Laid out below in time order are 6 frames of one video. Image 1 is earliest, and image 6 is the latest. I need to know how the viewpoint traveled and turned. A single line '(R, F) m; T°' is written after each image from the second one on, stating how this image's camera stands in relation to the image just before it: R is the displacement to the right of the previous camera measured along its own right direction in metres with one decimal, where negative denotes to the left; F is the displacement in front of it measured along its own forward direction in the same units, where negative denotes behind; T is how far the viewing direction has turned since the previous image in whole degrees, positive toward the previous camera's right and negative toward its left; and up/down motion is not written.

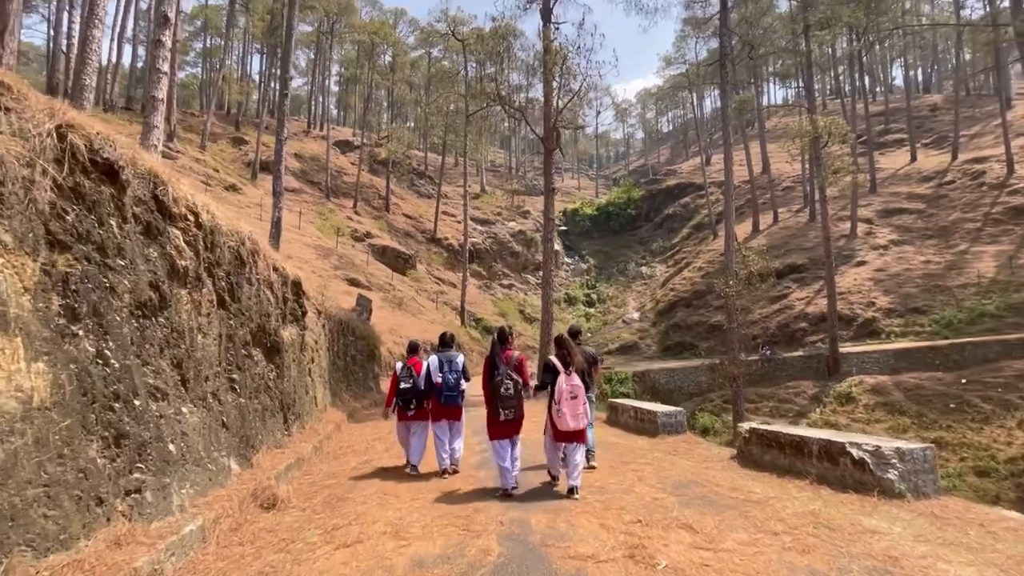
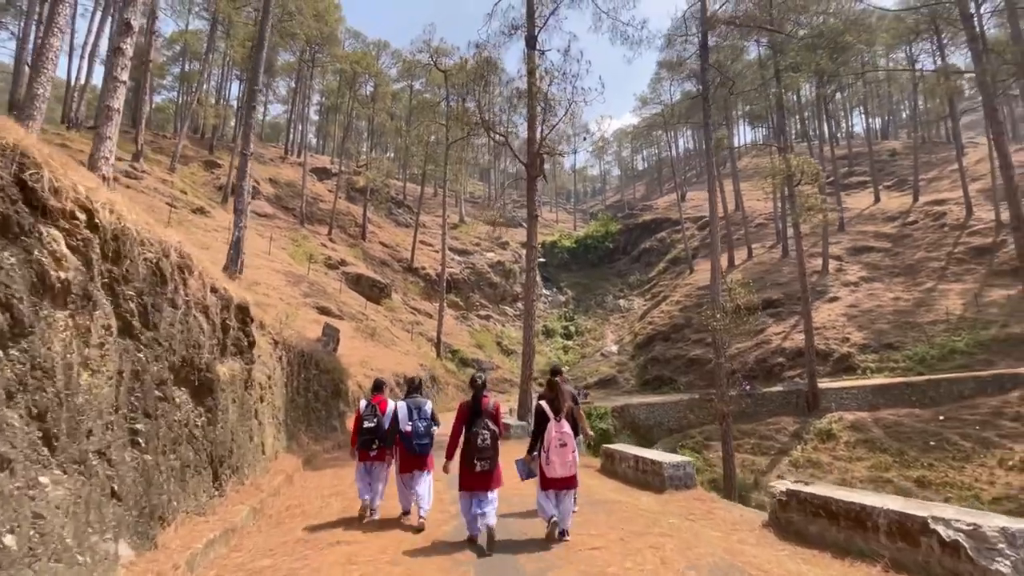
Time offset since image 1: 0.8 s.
(-0.1, +0.5) m; +2°
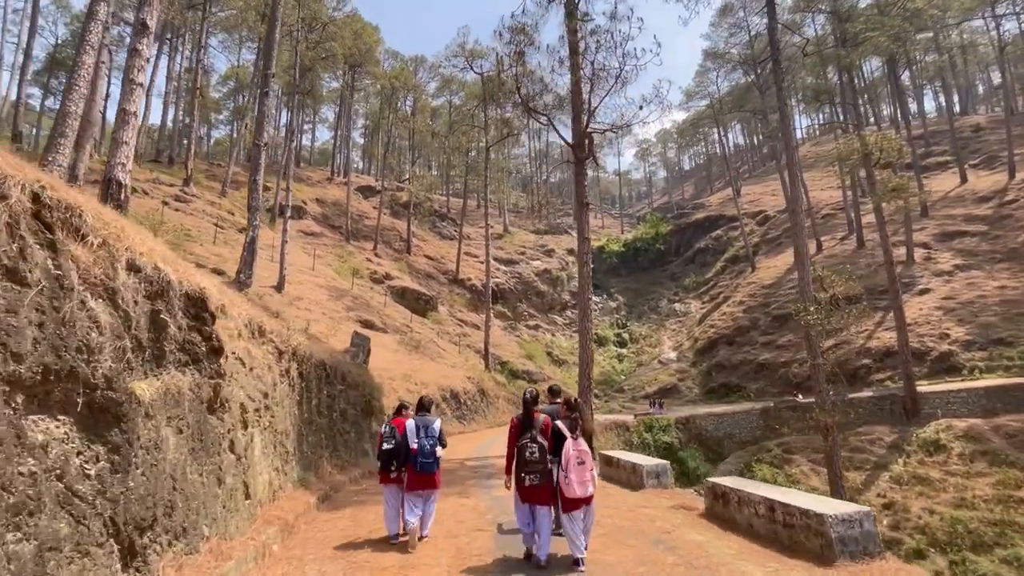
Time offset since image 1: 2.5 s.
(-0.1, +1.1) m; -5°
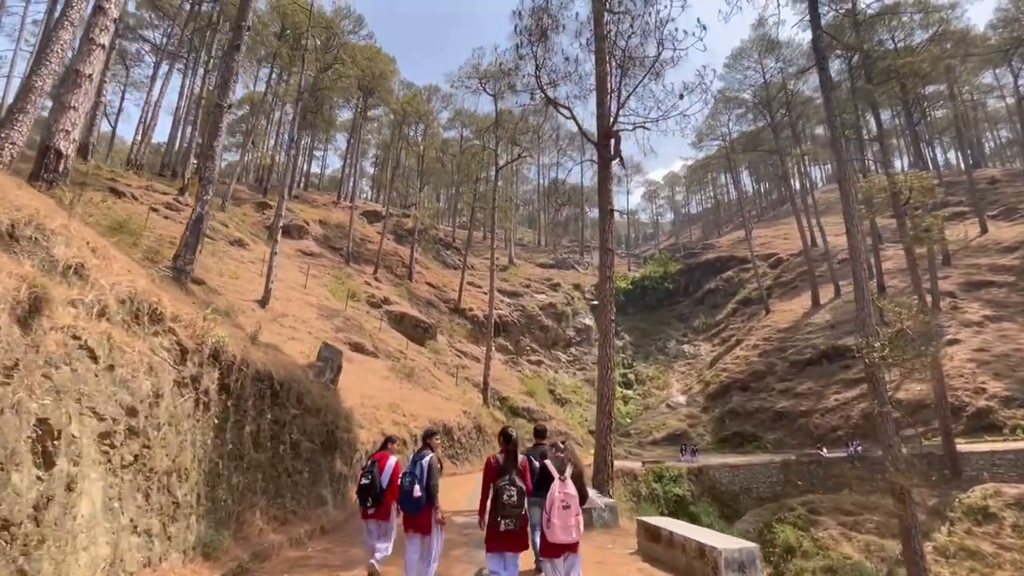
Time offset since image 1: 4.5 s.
(-0.1, +1.3) m; 0°
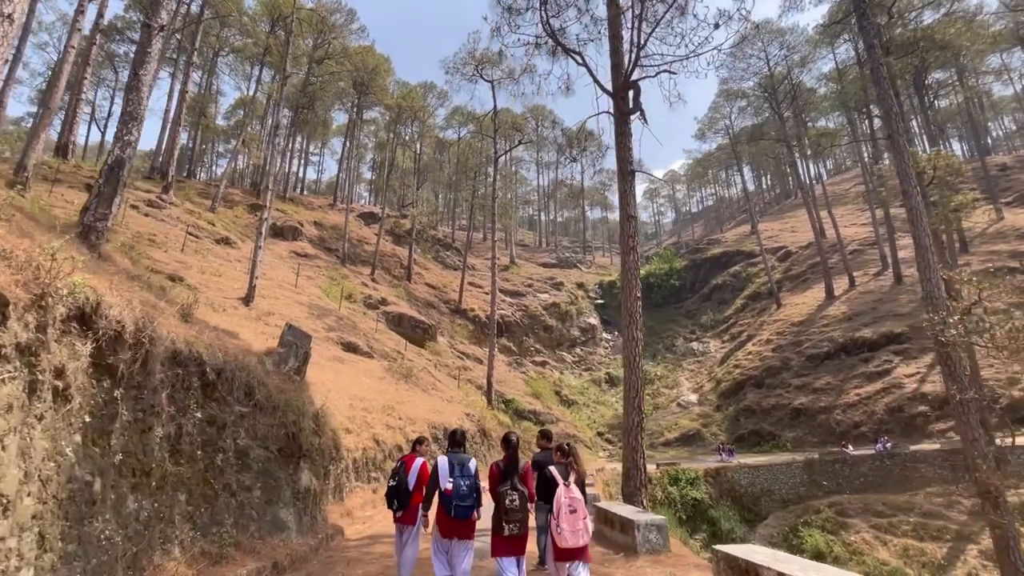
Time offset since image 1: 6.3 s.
(-0.1, +1.0) m; 0°
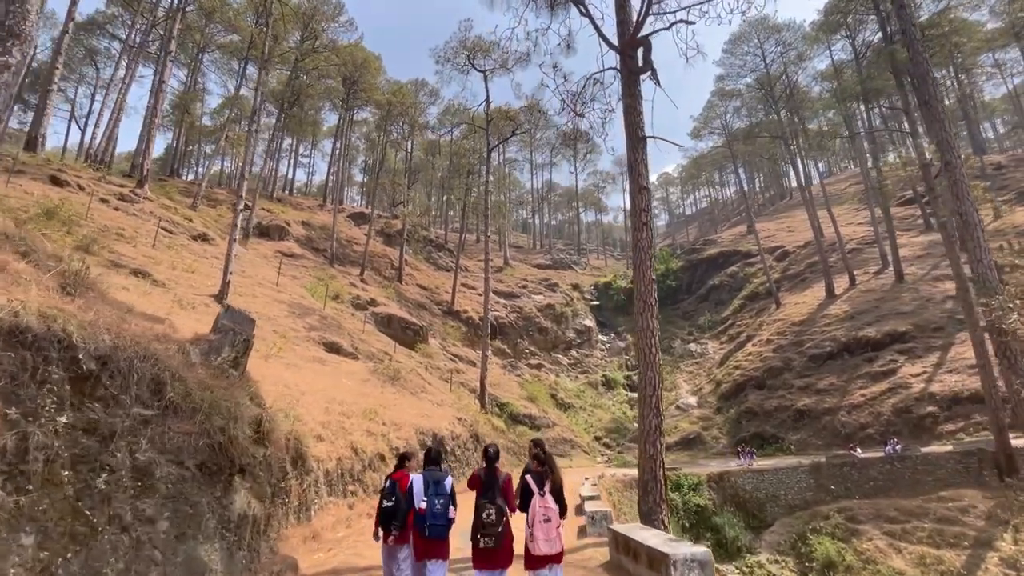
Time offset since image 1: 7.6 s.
(0.0, +0.8) m; +1°
